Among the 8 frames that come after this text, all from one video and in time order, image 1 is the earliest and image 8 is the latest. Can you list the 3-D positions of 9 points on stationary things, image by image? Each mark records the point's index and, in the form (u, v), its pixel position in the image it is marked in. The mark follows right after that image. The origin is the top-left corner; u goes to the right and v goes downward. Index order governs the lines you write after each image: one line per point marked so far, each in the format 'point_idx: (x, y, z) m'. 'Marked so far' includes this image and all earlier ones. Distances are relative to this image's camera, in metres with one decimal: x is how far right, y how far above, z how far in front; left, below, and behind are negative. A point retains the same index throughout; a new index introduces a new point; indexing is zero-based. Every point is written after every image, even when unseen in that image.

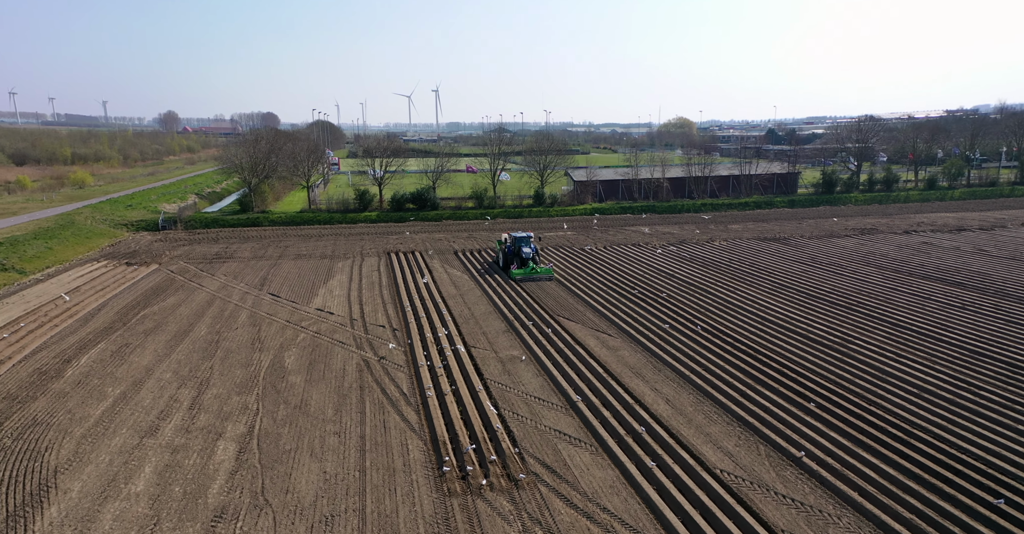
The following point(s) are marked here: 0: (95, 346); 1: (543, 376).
0: (-9.4, -1.8, +15.6) m
1: (+0.6, -2.0, +12.5) m
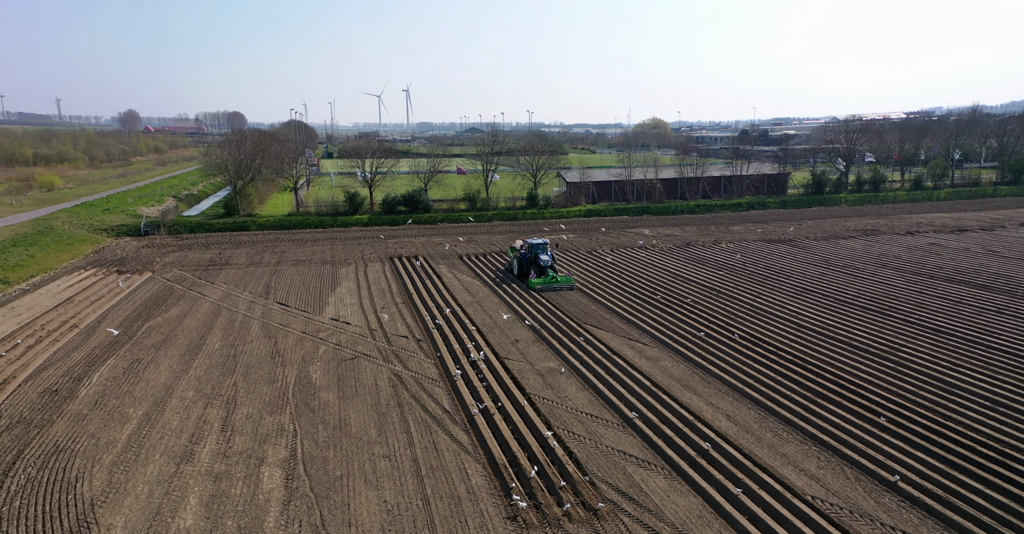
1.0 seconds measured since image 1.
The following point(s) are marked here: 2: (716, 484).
0: (-8.8, -2.0, +14.8) m
1: (+1.3, -2.1, +12.0) m
2: (+2.4, -2.6, +8.0) m
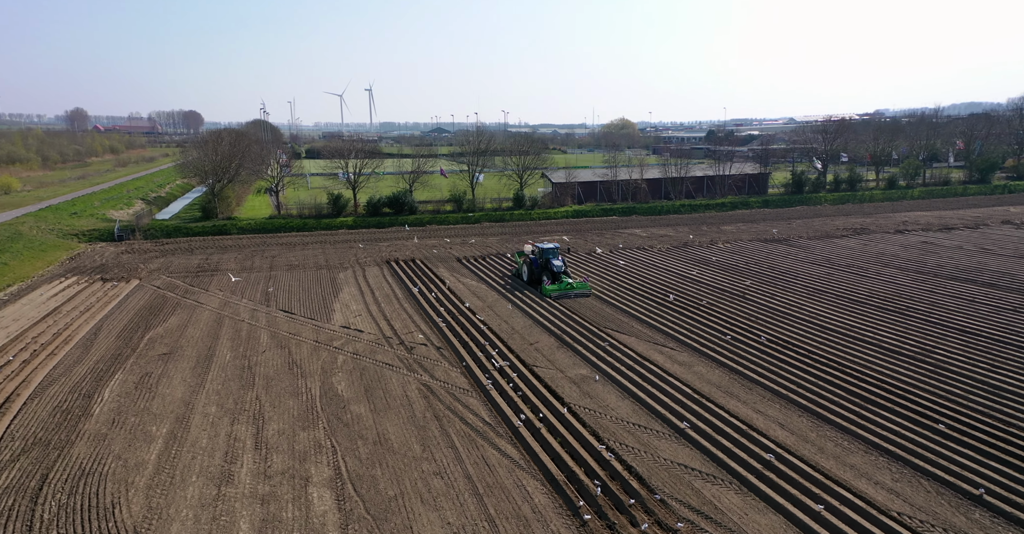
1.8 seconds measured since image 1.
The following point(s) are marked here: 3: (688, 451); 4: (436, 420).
0: (-8.2, -2.2, +14.2) m
1: (+2.0, -2.2, +11.7) m
2: (+3.2, -2.7, +7.8) m
3: (+2.4, -2.5, +9.4) m
4: (-1.2, -2.5, +11.1) m
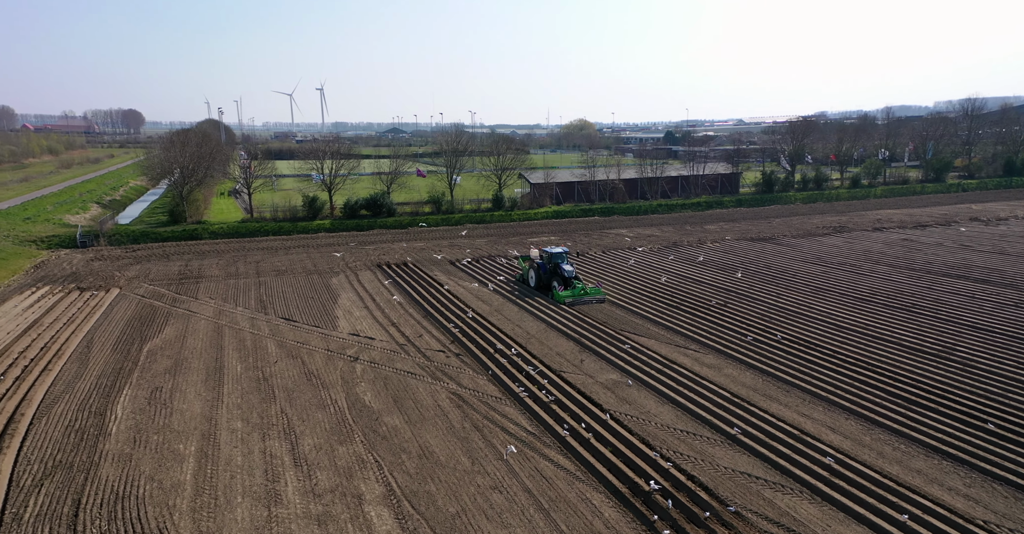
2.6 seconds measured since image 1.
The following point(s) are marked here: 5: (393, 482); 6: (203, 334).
0: (-7.7, -2.4, +13.5) m
1: (+2.6, -2.3, +11.6) m
2: (+4.1, -2.7, +7.8) m
3: (+3.2, -2.6, +9.3) m
4: (-0.5, -2.6, +10.8) m
5: (-1.6, -2.9, +9.3) m
6: (-8.0, -1.8, +17.8) m
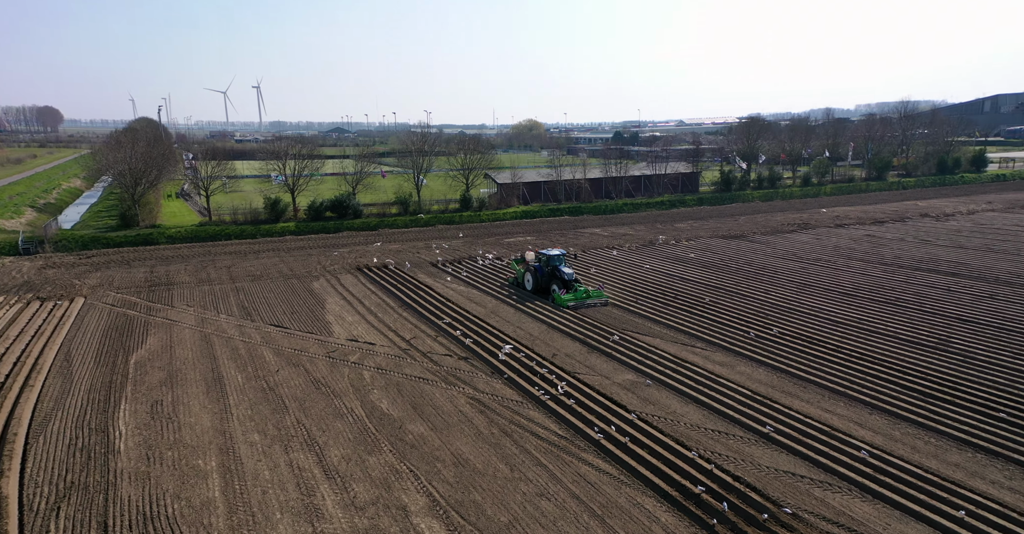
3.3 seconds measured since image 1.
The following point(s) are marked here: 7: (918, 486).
0: (-7.4, -2.6, +12.9) m
1: (+3.0, -2.3, +11.7) m
2: (+4.8, -2.7, +8.0) m
3: (+3.7, -2.6, +9.4) m
4: (-0.1, -2.6, +10.7) m
5: (-1.0, -3.0, +9.1) m
6: (-8.0, -1.9, +17.2) m
7: (+4.9, -2.6, +8.4) m
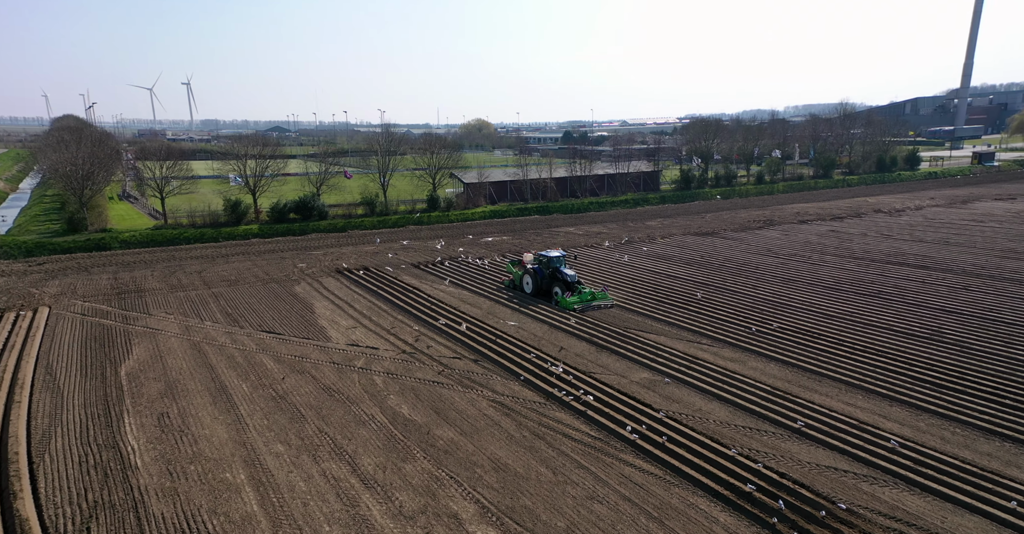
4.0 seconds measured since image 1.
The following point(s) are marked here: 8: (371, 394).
0: (-7.0, -2.7, +12.3) m
1: (+3.4, -2.3, +11.9) m
2: (+5.4, -2.6, +8.2) m
3: (+4.3, -2.5, +9.7) m
4: (+0.4, -2.7, +10.6) m
5: (-0.4, -3.0, +9.0) m
6: (-8.0, -2.1, +16.5) m
7: (+5.6, -2.6, +8.7) m
8: (-2.6, -2.4, +12.9) m
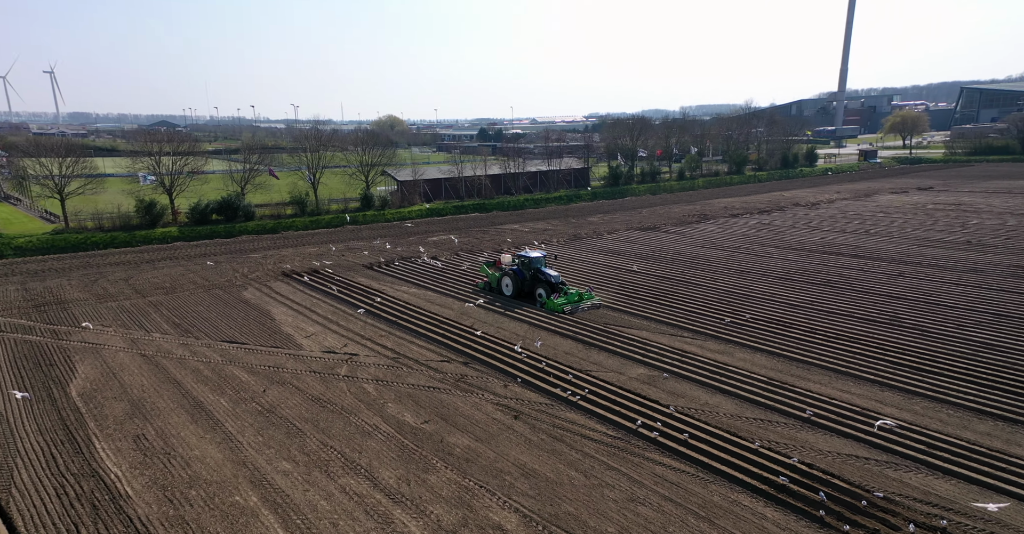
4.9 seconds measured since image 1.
0: (-6.9, -2.9, +11.2) m
1: (+3.5, -2.2, +12.0) m
2: (+6.0, -2.5, +8.7) m
3: (+4.7, -2.4, +9.9) m
4: (+0.7, -2.6, +10.4) m
5: (+0.1, -3.0, +8.7) m
6: (-8.3, -2.2, +15.3) m
7: (+6.1, -2.5, +9.2) m
8: (-2.6, -2.4, +12.3) m
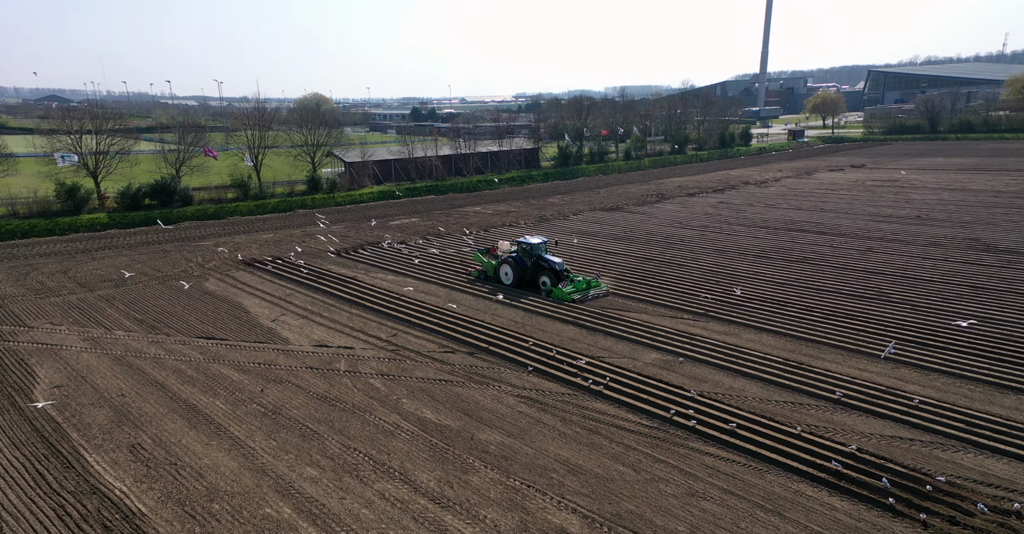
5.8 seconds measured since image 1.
0: (-6.4, -2.8, +10.1) m
1: (+3.9, -1.9, +11.9) m
2: (+6.6, -2.2, +8.8) m
3: (+5.2, -2.2, +9.9) m
4: (+1.2, -2.4, +10.1) m
5: (+0.8, -2.9, +8.3) m
6: (-8.2, -2.1, +14.1) m
7: (+6.7, -2.2, +9.3) m
8: (-2.2, -2.3, +11.6) m
